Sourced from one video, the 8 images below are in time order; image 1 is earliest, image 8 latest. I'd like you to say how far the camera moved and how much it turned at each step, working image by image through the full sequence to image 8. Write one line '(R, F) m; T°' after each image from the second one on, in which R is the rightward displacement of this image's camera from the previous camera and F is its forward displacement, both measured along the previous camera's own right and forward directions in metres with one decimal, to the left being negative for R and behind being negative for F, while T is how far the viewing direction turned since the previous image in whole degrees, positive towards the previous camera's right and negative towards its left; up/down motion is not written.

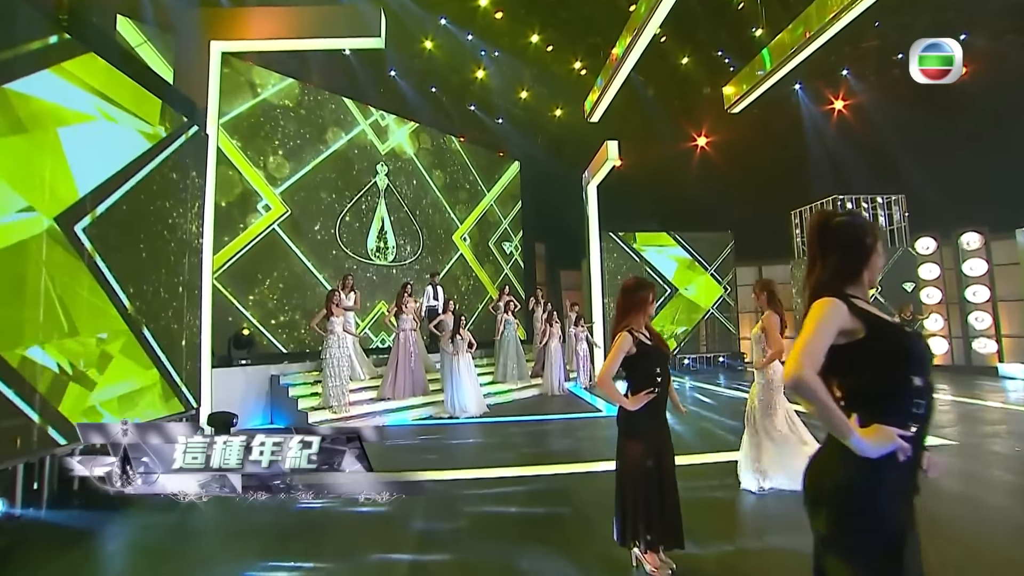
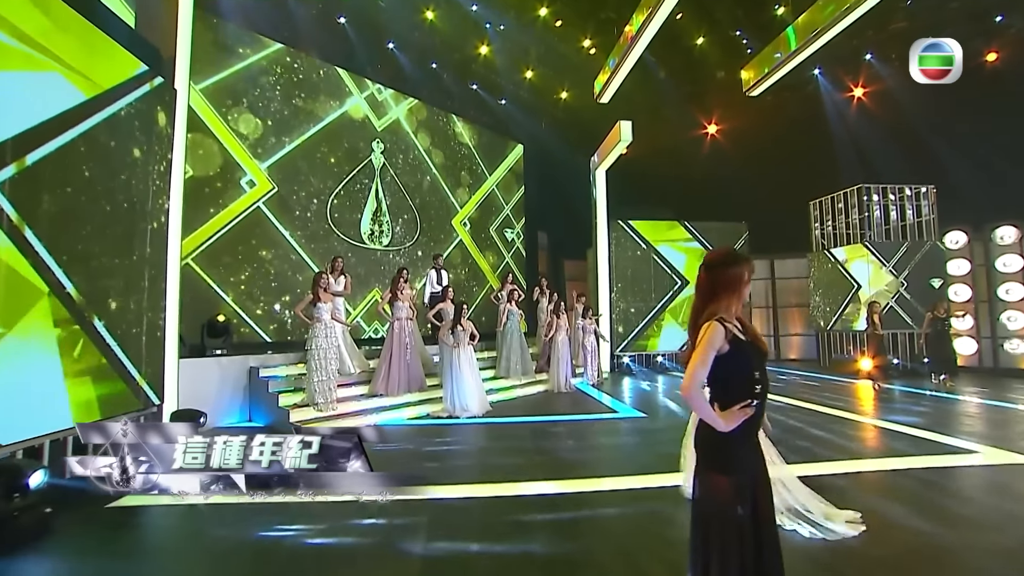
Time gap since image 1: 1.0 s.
(-0.2, +0.6) m; +1°
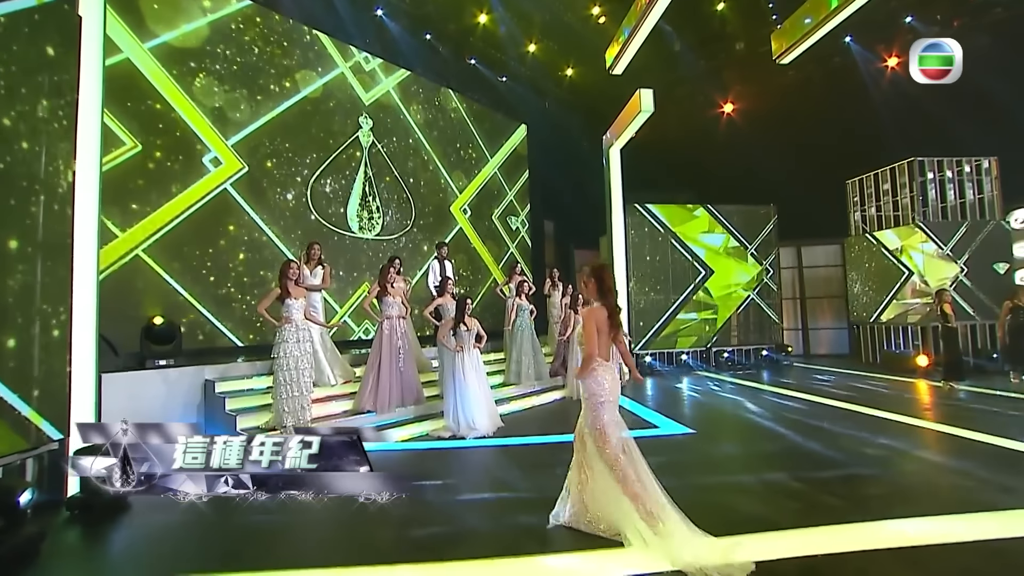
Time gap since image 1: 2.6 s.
(-0.2, +1.1) m; 0°
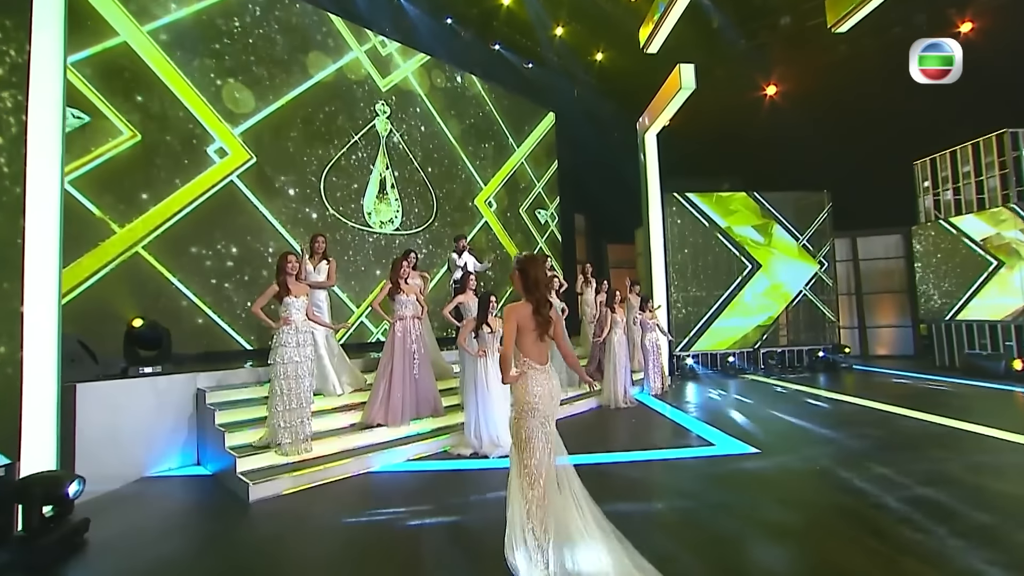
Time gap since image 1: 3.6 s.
(0.0, +0.6) m; -3°
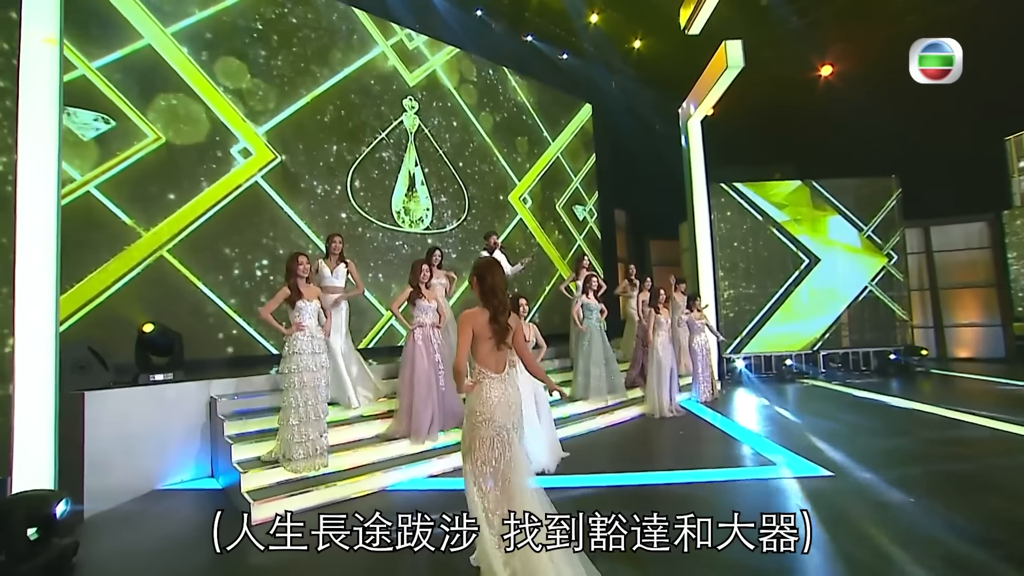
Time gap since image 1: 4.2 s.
(+0.1, +0.4) m; -5°
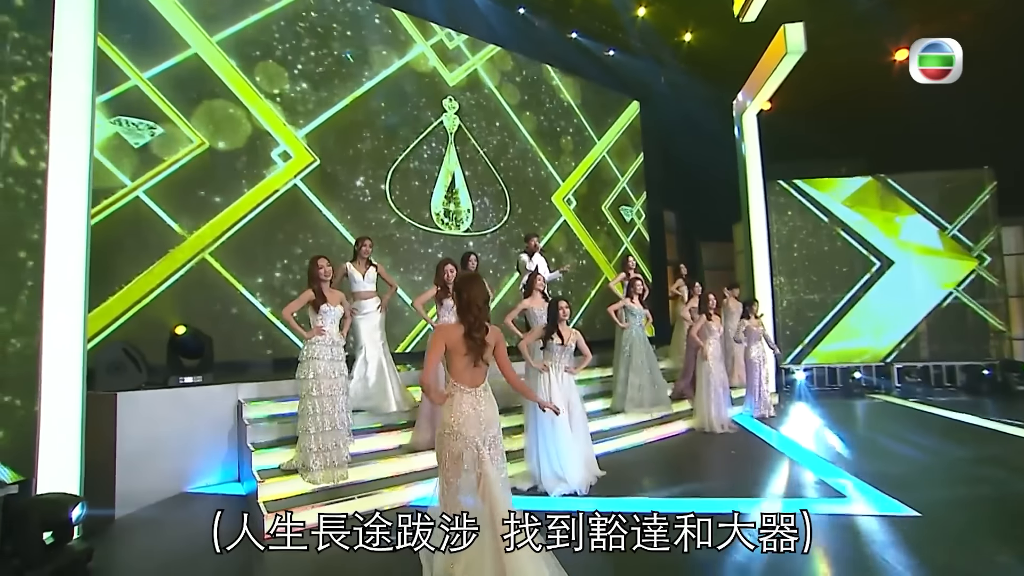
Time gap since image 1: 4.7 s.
(+0.1, +0.3) m; -6°
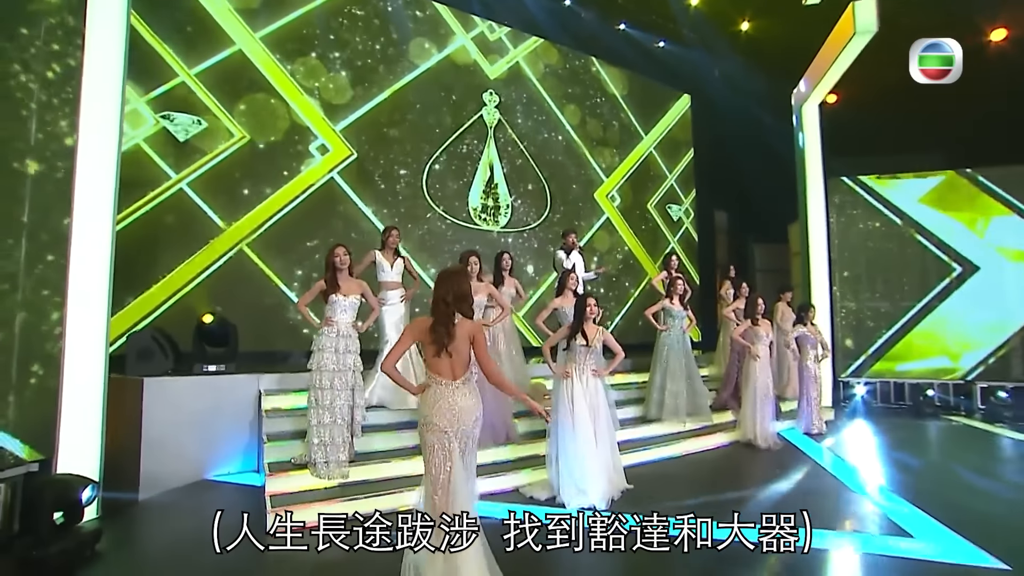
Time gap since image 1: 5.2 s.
(+0.2, +0.2) m; -6°
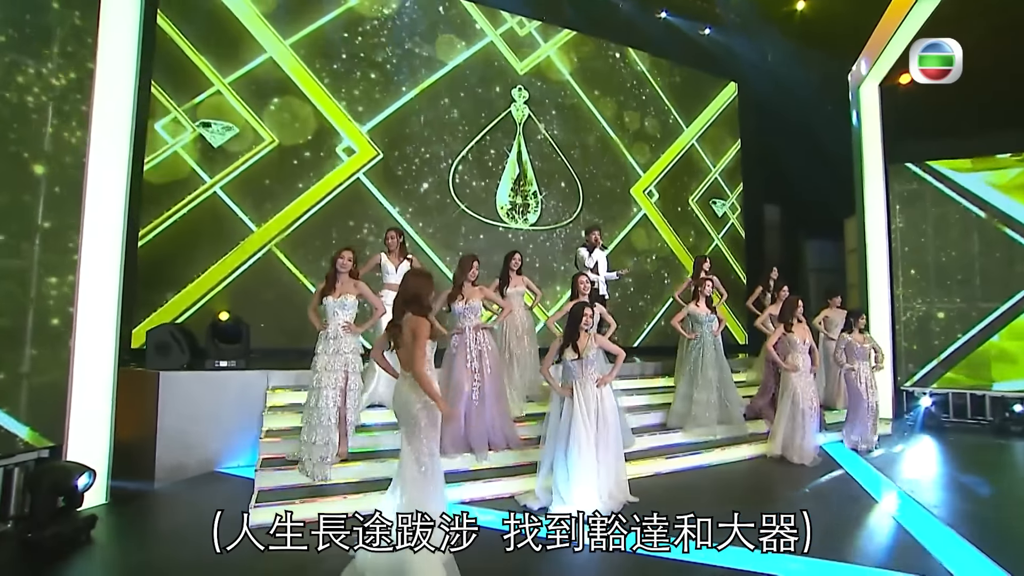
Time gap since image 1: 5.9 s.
(+0.4, +0.2) m; -7°
